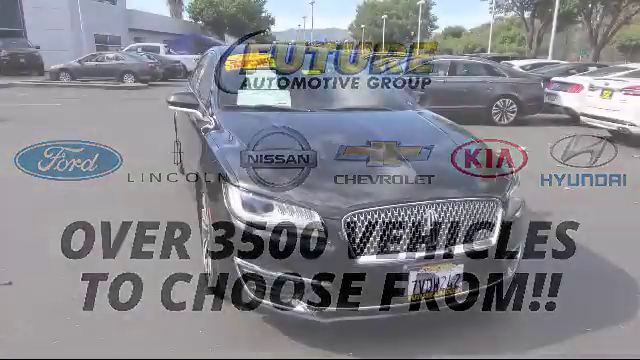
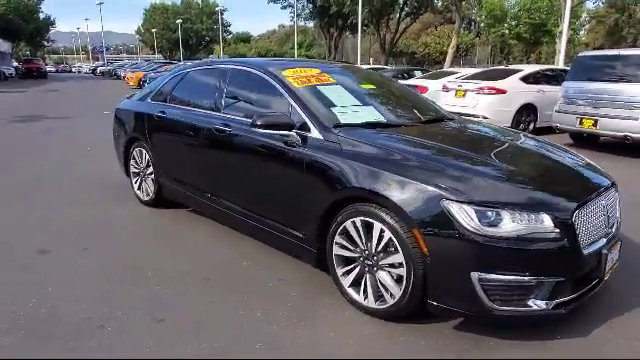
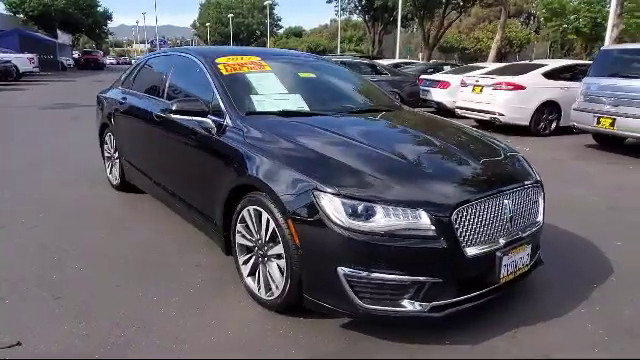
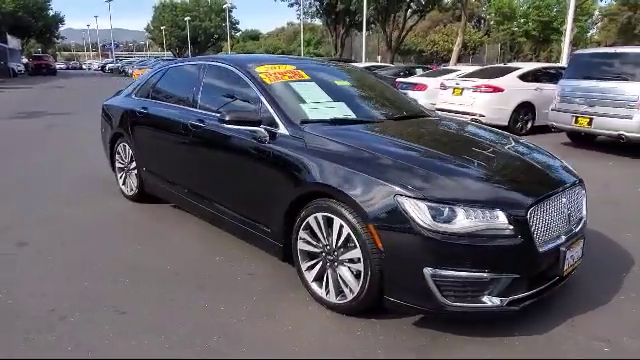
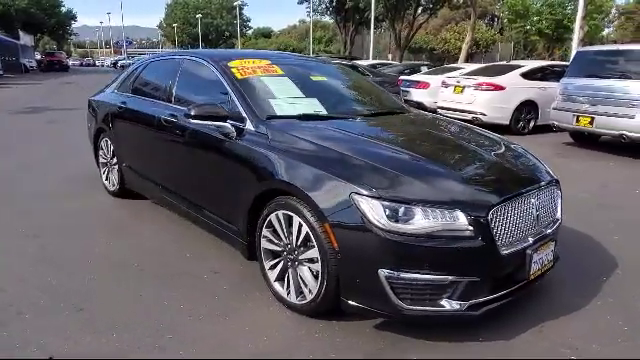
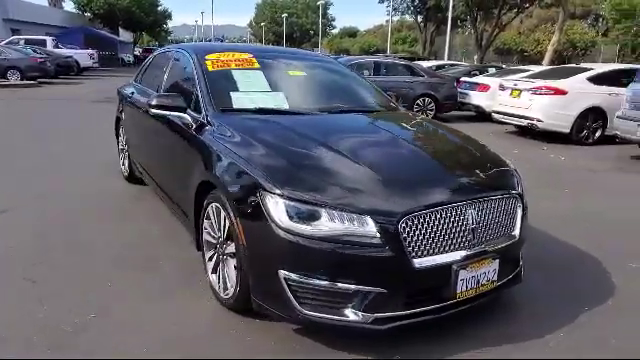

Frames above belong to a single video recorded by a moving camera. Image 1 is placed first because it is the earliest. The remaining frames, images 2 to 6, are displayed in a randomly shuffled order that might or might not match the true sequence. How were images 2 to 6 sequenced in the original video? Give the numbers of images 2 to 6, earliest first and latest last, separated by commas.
6, 3, 5, 4, 2
